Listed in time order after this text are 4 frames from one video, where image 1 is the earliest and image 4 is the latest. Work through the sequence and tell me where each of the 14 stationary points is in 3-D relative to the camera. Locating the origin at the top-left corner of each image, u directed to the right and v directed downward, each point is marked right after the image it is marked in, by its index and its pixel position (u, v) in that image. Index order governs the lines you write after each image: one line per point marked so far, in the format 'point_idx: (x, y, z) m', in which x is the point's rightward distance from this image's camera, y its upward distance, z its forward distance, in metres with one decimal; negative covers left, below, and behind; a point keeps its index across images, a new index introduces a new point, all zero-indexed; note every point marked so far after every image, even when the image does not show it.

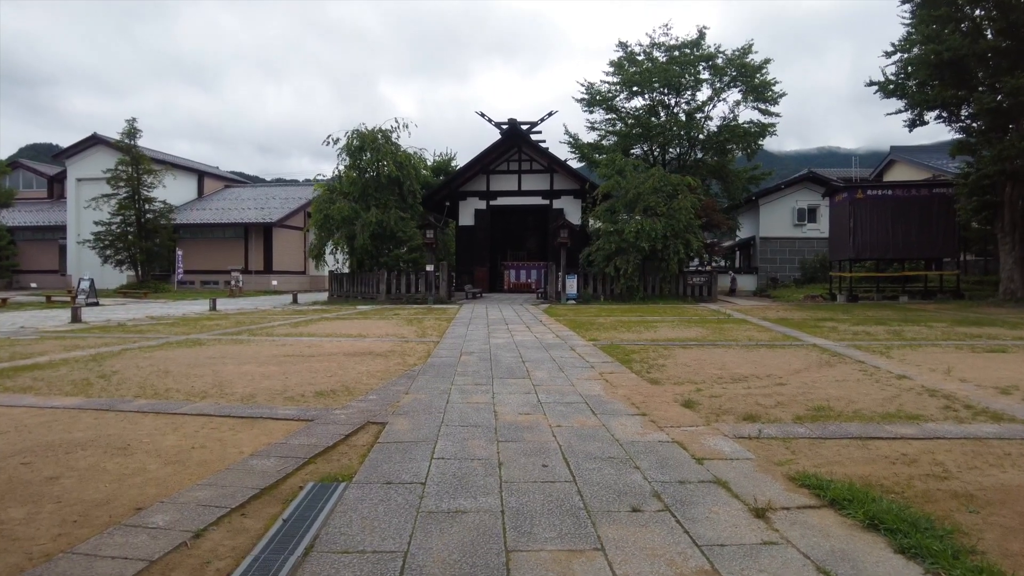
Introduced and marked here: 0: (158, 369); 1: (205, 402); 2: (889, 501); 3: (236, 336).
0: (-3.8, -0.9, +7.1) m
1: (-2.5, -0.9, +5.4) m
2: (+1.7, -1.0, +3.0) m
3: (-4.7, -0.8, +11.2) m
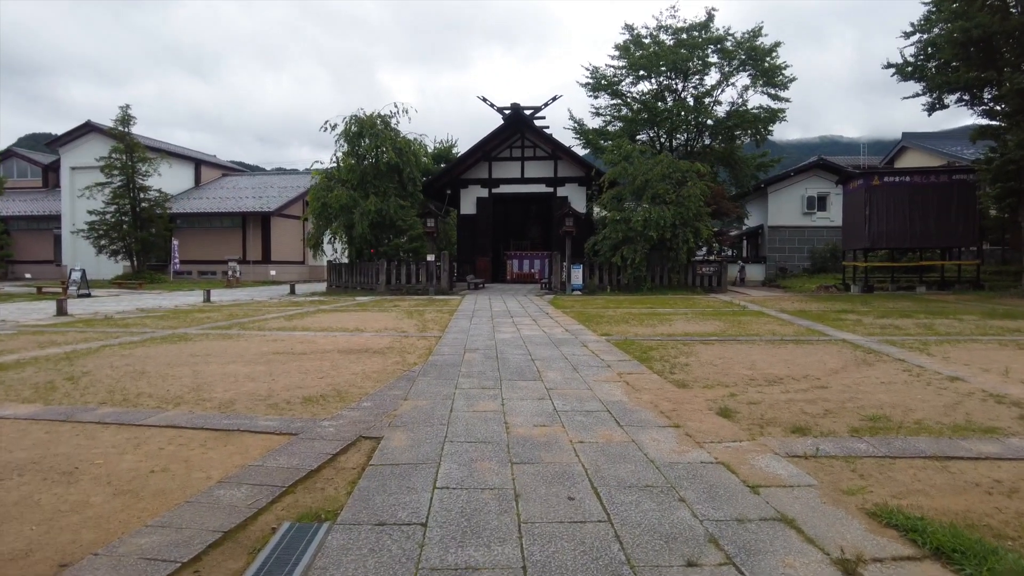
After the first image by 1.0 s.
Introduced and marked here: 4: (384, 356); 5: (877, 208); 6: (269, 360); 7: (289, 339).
0: (-3.7, -0.8, +6.5) m
1: (-2.4, -0.9, +4.8) m
2: (+1.8, -1.0, +2.4) m
3: (-4.6, -0.7, +10.6) m
4: (-1.4, -0.8, +7.3) m
5: (+10.5, +2.3, +18.9) m
6: (-2.6, -0.8, +7.0) m
7: (-3.1, -0.7, +9.1) m
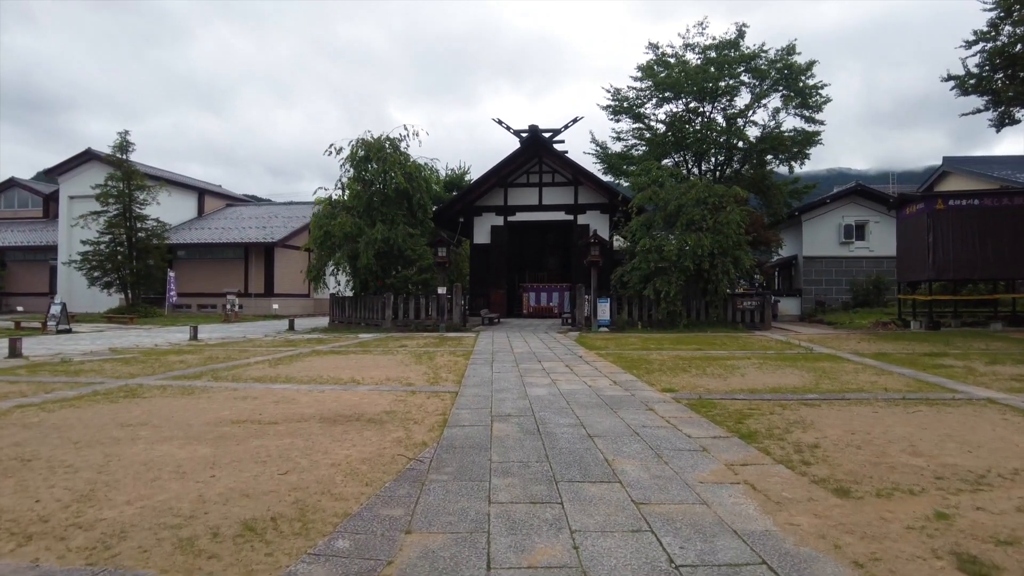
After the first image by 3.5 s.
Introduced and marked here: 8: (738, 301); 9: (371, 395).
0: (-3.4, -1.1, +4.5) m
1: (-2.1, -1.1, +2.8) m
2: (+2.1, -1.1, +0.3) m
3: (-4.1, -1.2, +8.6) m
4: (-1.0, -1.1, +5.3) m
5: (+11.0, +1.3, +16.8) m
6: (-2.2, -1.1, +5.0) m
7: (-2.7, -1.2, +7.1) m
8: (+6.4, -0.4, +18.6) m
9: (-1.5, -1.1, +7.0) m
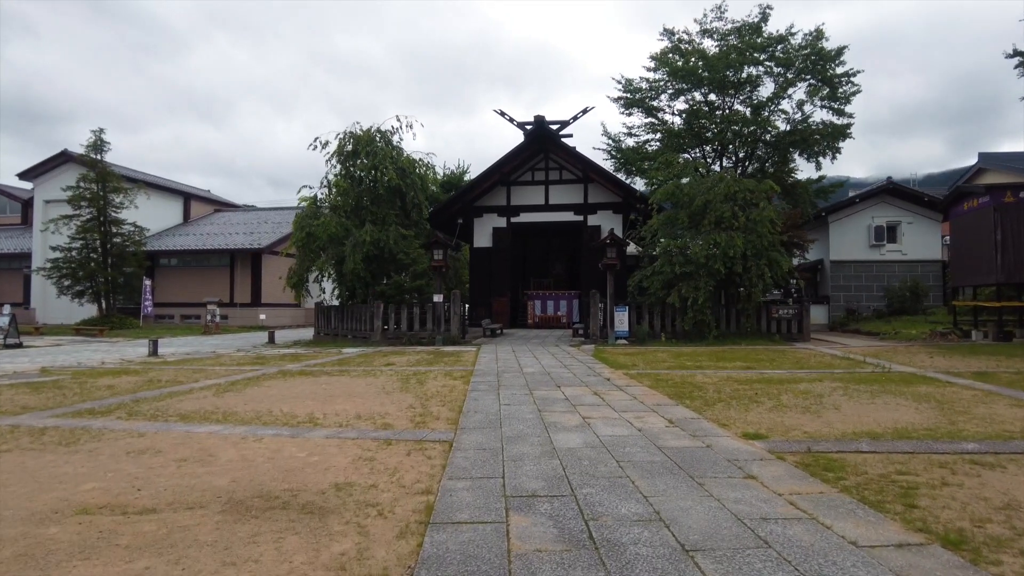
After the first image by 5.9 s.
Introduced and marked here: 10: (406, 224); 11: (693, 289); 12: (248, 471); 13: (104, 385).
0: (-3.2, -1.1, +2.3) m
1: (-1.9, -1.1, +0.6) m
2: (+2.2, -1.0, -1.9) m
3: (-4.0, -1.3, +6.4) m
4: (-0.9, -1.1, +3.1) m
5: (+11.1, +1.2, +14.7) m
6: (-2.1, -1.1, +2.8) m
7: (-2.5, -1.2, +4.9) m
8: (+6.5, -0.5, +16.4) m
9: (-1.4, -1.2, +4.8) m
10: (-2.9, +1.8, +17.9) m
11: (+4.3, 0.0, +15.6) m
12: (-1.7, -1.2, +4.2) m
13: (-5.7, -1.3, +9.1) m
